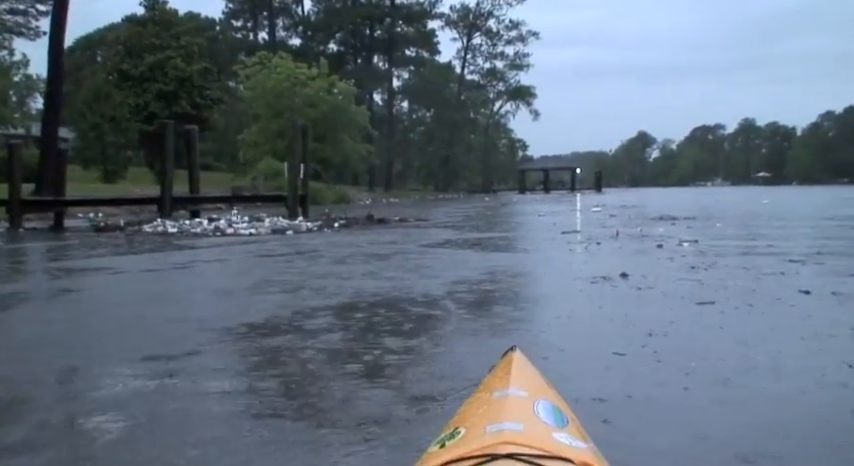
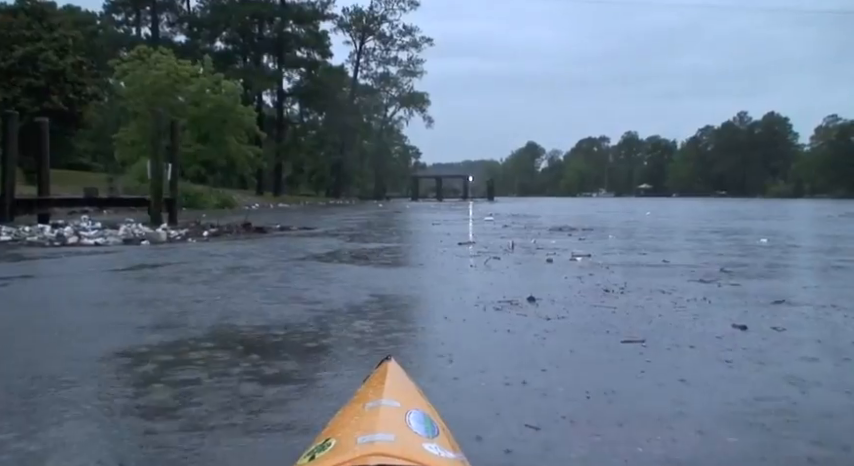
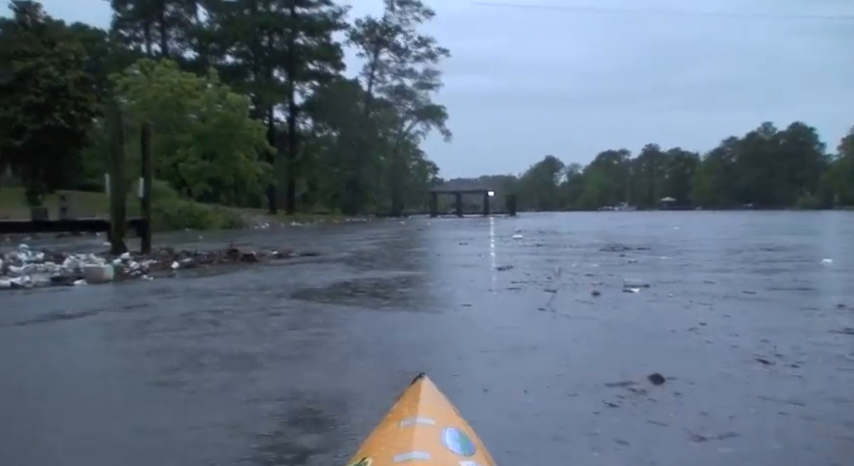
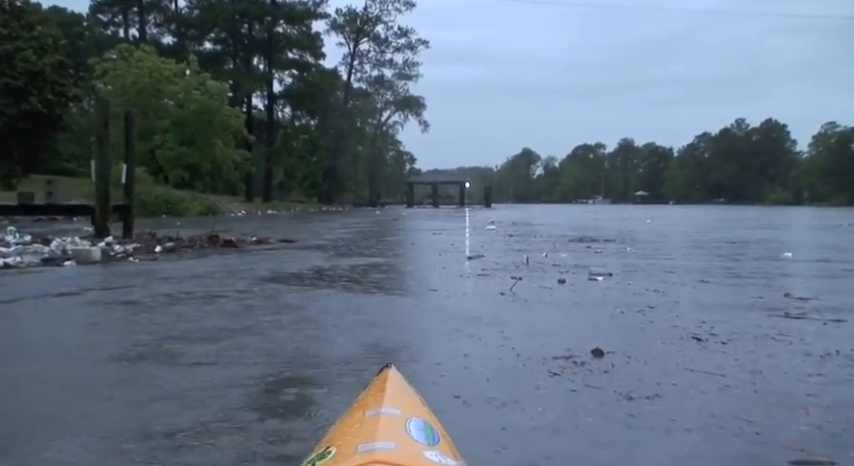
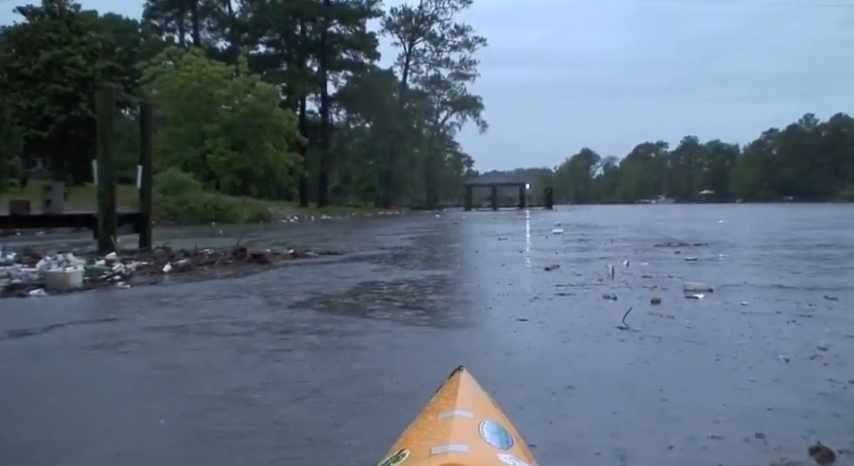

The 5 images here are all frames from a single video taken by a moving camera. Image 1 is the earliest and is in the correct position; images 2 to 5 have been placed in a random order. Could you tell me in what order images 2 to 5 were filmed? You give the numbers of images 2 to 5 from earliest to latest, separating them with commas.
2, 4, 3, 5
